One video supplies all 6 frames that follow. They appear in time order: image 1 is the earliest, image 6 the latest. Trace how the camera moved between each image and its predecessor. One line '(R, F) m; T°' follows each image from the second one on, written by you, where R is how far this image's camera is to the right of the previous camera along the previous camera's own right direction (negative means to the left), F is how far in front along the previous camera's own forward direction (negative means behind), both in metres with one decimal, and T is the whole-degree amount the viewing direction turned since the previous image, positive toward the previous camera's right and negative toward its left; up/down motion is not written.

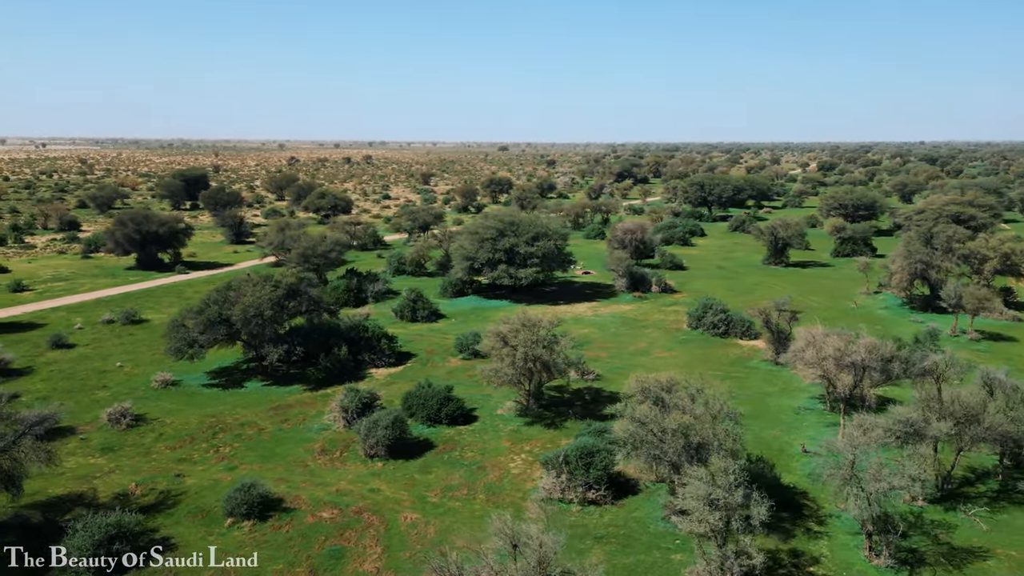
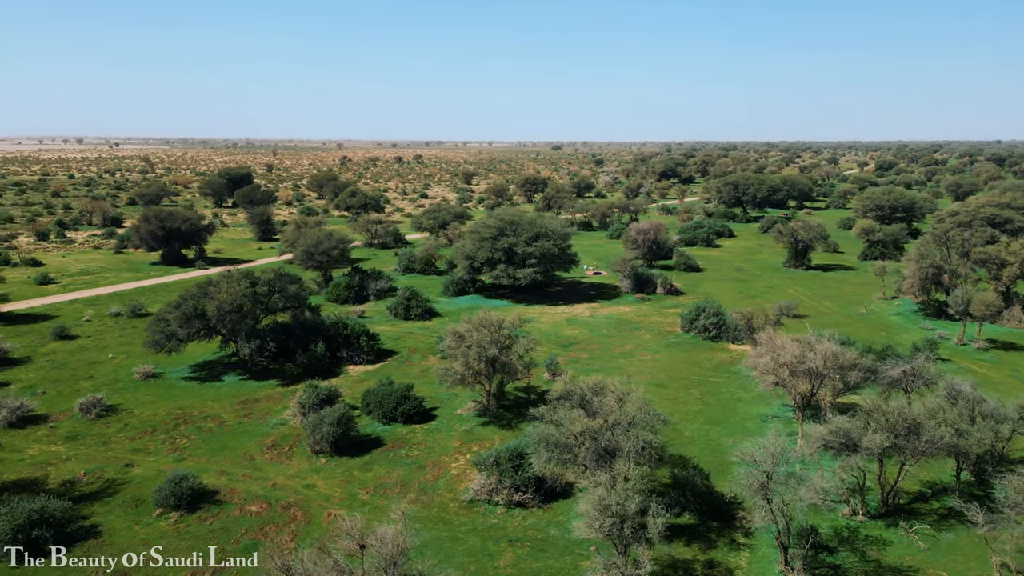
(+3.9, +0.3) m; -4°
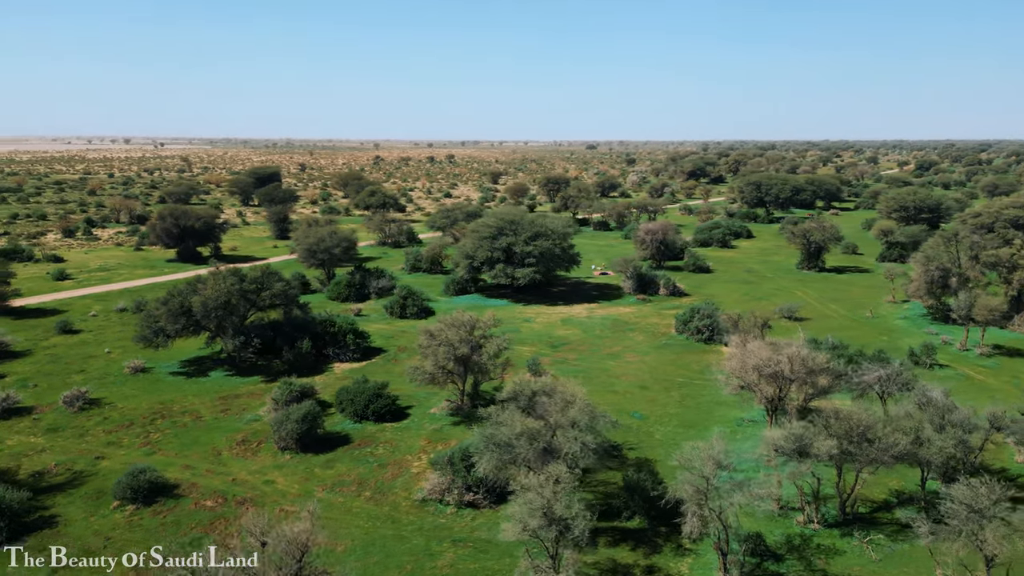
(+2.6, +0.2) m; -3°
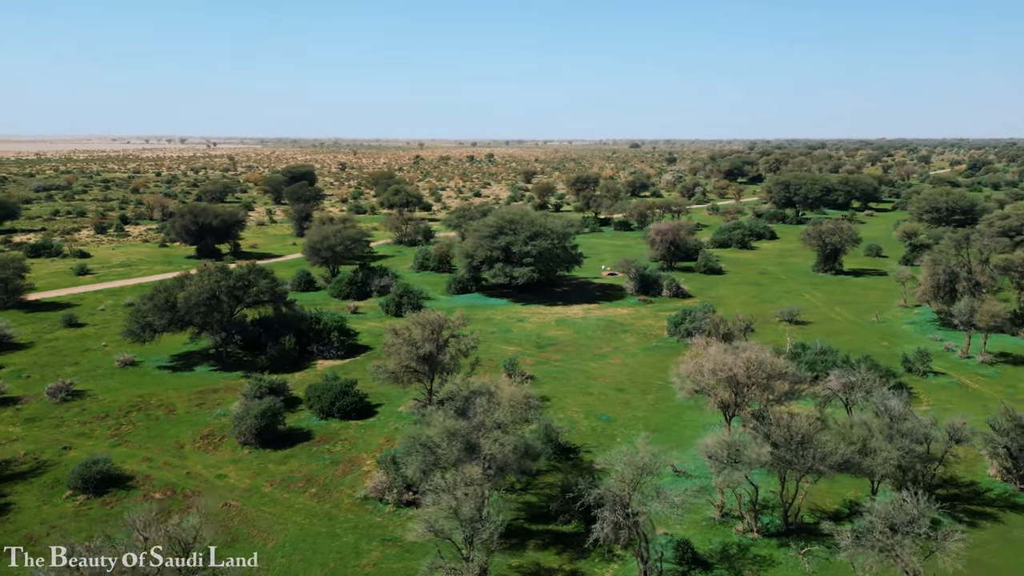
(+3.2, +0.2) m; -3°
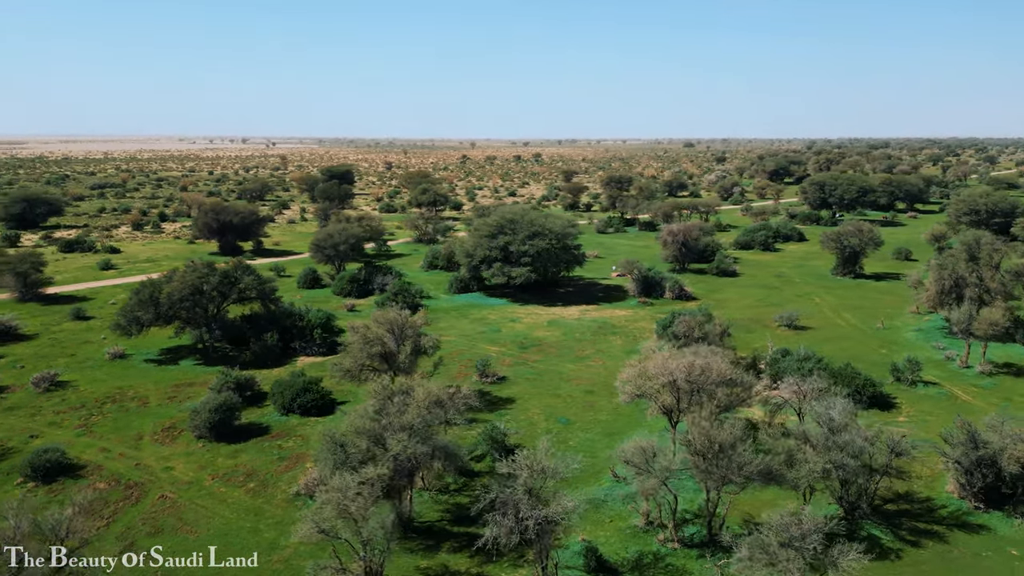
(+3.8, +0.3) m; -4°
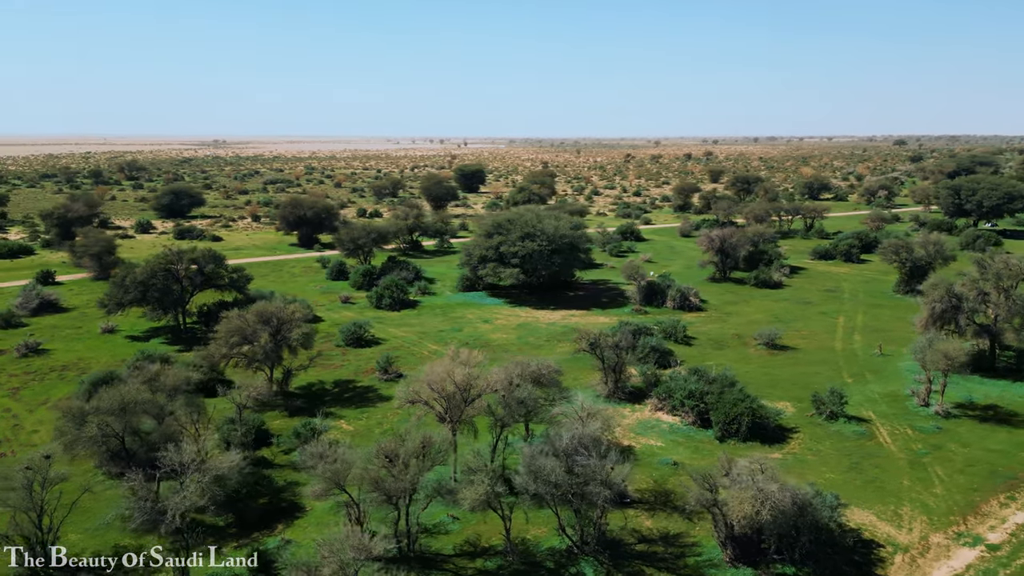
(+13.2, +2.0) m; -14°
